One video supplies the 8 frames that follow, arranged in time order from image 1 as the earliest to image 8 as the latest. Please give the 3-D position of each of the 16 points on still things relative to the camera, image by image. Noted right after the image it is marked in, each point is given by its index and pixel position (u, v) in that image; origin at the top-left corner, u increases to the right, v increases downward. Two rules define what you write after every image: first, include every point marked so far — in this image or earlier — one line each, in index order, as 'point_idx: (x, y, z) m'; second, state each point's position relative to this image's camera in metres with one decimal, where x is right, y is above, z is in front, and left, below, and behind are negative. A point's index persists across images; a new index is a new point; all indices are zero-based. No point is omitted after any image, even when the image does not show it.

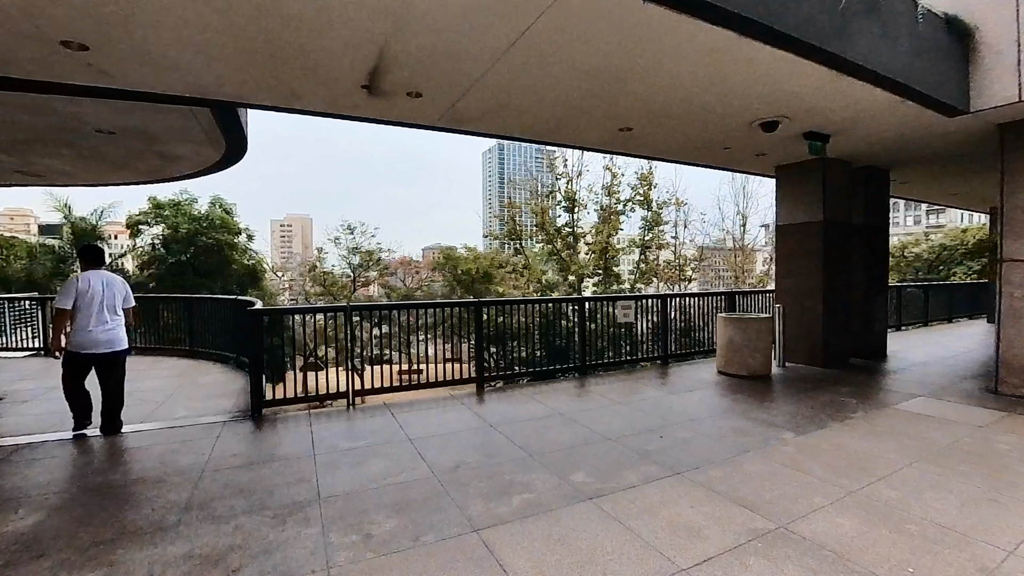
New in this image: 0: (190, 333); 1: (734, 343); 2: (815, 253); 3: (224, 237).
0: (-7.5, -1.1, +11.1) m
1: (+4.0, -1.0, +8.5) m
2: (+6.0, +0.7, +9.3) m
3: (-11.1, +1.9, +18.2) m
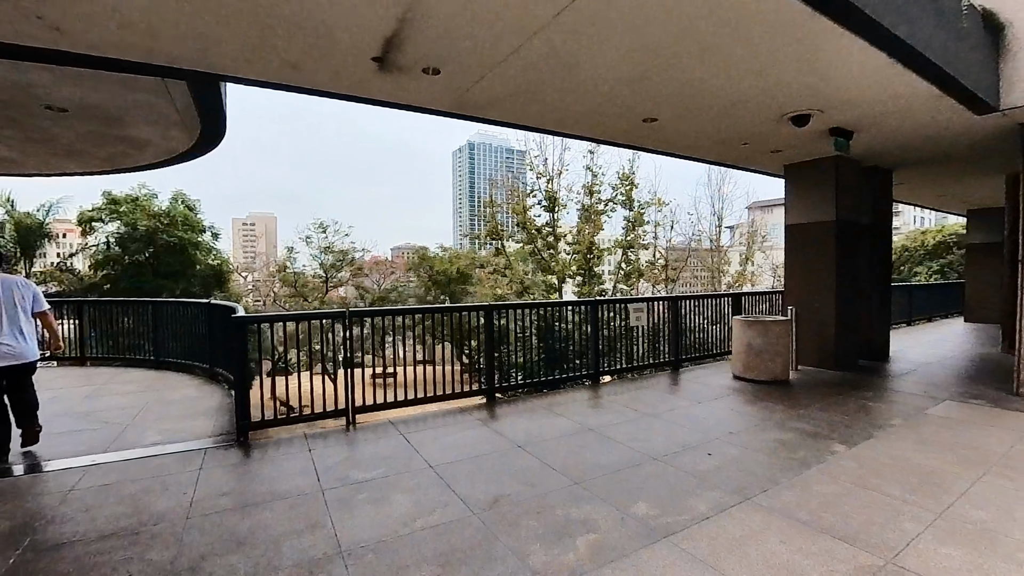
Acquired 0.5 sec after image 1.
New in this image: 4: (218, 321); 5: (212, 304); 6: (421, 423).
0: (-7.5, -1.1, +10.0) m
1: (+4.1, -1.0, +8.1) m
2: (+6.1, +0.7, +9.0) m
3: (-11.6, +1.9, +16.9) m
4: (-4.7, -0.5, +7.6) m
5: (-4.9, -0.3, +7.7) m
6: (-1.2, -1.7, +6.0) m
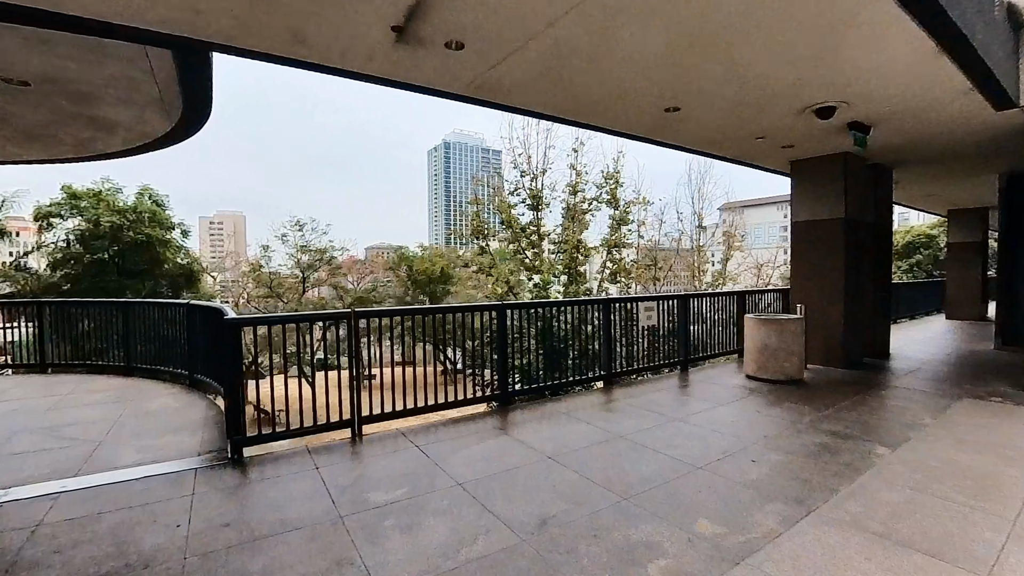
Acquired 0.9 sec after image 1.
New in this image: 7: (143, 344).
0: (-7.5, -1.1, +9.2) m
1: (+4.3, -1.0, +7.8) m
2: (+6.1, +0.7, +8.9) m
3: (-11.9, +1.9, +15.8) m
4: (-4.6, -0.5, +6.9) m
5: (-4.8, -0.3, +7.0) m
6: (-1.0, -1.7, +5.5) m
7: (-6.9, -1.0, +8.9) m
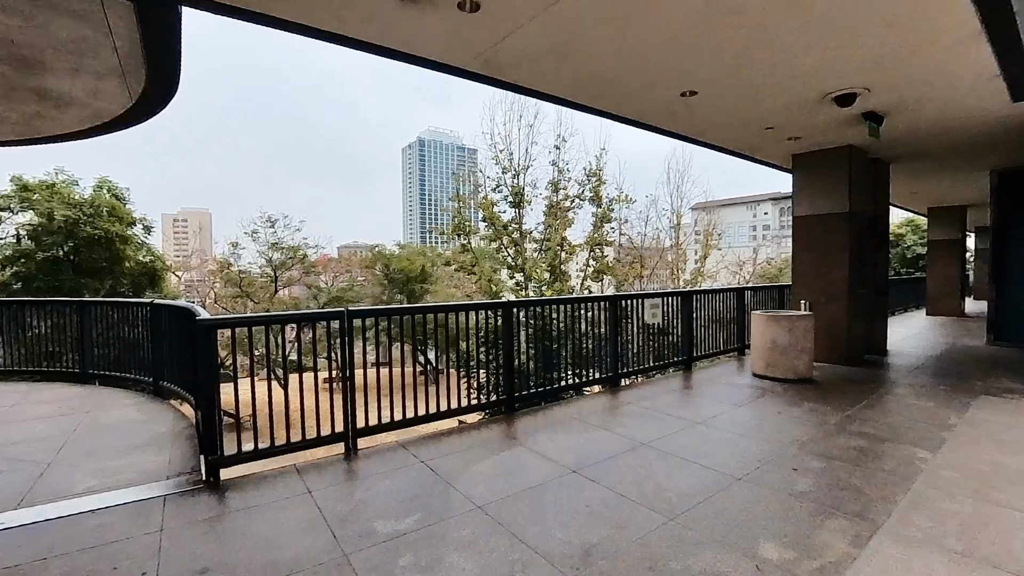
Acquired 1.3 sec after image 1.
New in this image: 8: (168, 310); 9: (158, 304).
0: (-7.5, -1.1, +8.3) m
1: (+4.3, -0.9, +7.5) m
2: (+6.1, +0.8, +8.7) m
3: (-12.3, +1.9, +14.7) m
4: (-4.5, -0.5, +6.1) m
5: (-4.7, -0.2, +6.3) m
6: (-0.8, -1.7, +5.0) m
7: (-6.9, -1.0, +8.0) m
8: (-4.3, -0.3, +6.0) m
9: (-4.7, -0.2, +6.3) m
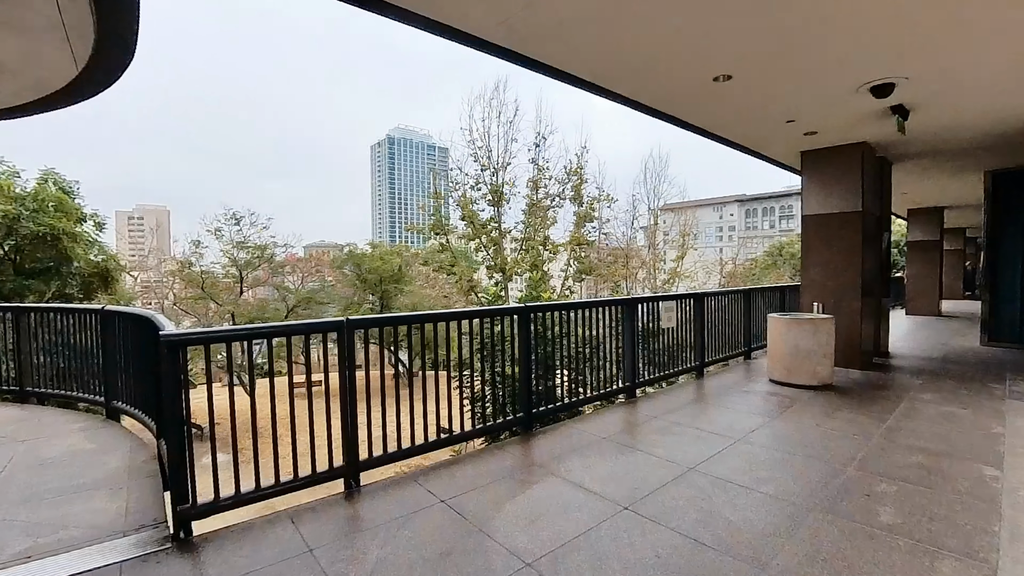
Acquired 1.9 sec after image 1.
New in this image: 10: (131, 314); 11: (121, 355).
0: (-7.5, -1.1, +7.1) m
1: (+4.3, -0.9, +7.1) m
2: (+6.1, +0.8, +8.4) m
3: (-12.6, +1.8, +13.3) m
4: (-4.3, -0.5, +5.2) m
5: (-4.5, -0.3, +5.3) m
6: (-0.6, -1.7, +4.3) m
7: (-6.8, -1.0, +6.9) m
8: (-4.1, -0.3, +5.0) m
9: (-4.5, -0.3, +5.3) m
10: (-3.9, -0.3, +4.9) m
11: (-4.4, -0.8, +5.3) m
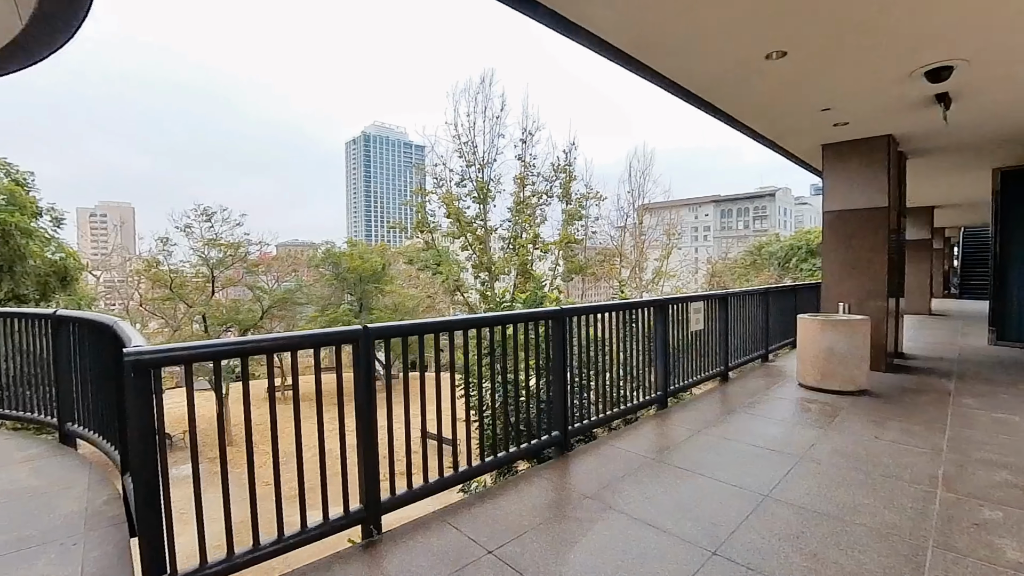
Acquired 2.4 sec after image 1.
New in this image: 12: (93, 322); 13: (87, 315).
0: (-7.3, -1.1, +6.1) m
1: (+4.6, -0.9, +6.7) m
2: (+6.2, +0.8, +8.0) m
3: (-12.7, +1.8, +12.0) m
4: (-4.0, -0.5, +4.3) m
5: (-4.2, -0.3, +4.5) m
6: (-0.2, -1.7, +3.6) m
7: (-6.6, -1.0, +5.9) m
8: (-3.8, -0.3, +4.2) m
9: (-4.2, -0.3, +4.4) m
10: (-3.6, -0.3, +4.1) m
11: (-4.0, -0.8, +4.4) m
12: (-3.6, -0.3, +4.0) m
13: (-3.7, -0.2, +4.1) m
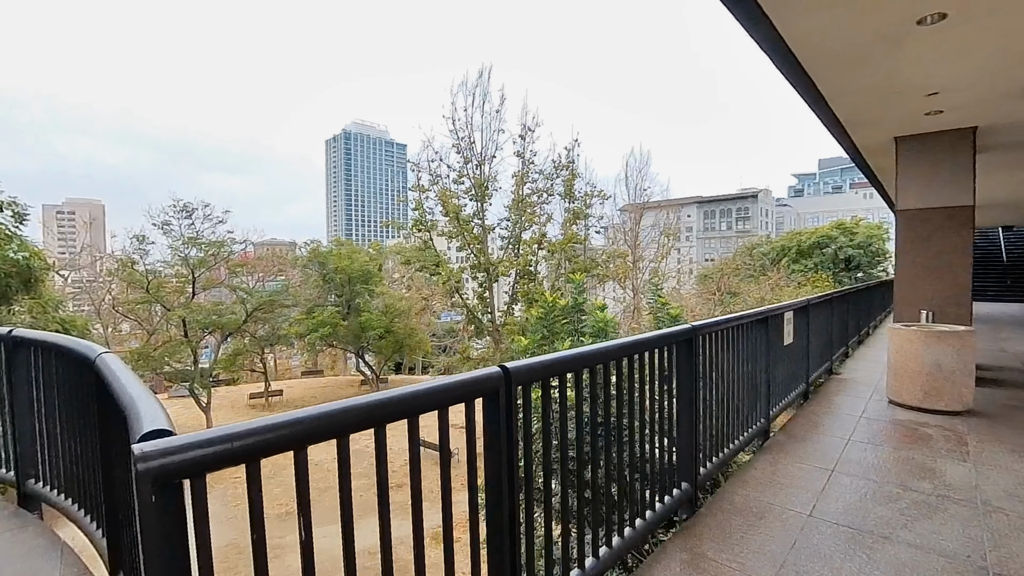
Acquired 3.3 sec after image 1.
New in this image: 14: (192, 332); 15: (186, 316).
0: (-6.5, -1.2, +4.8) m
1: (+5.3, -1.0, +5.8) m
2: (+6.9, +0.7, +7.3) m
3: (-12.1, +1.8, +10.5) m
4: (-3.2, -0.6, +3.2) m
5: (-3.4, -0.3, +3.3) m
6: (+0.6, -1.8, +2.6) m
7: (-5.8, -1.1, +4.7) m
8: (-3.0, -0.4, +3.0) m
9: (-3.4, -0.3, +3.3) m
10: (-2.8, -0.3, +2.9) m
11: (-3.2, -0.8, +3.3) m
12: (-2.7, -0.3, +2.9) m
13: (-2.8, -0.3, +2.9) m
14: (-13.4, -1.8, +19.8) m
15: (-13.4, -1.2, +19.6) m
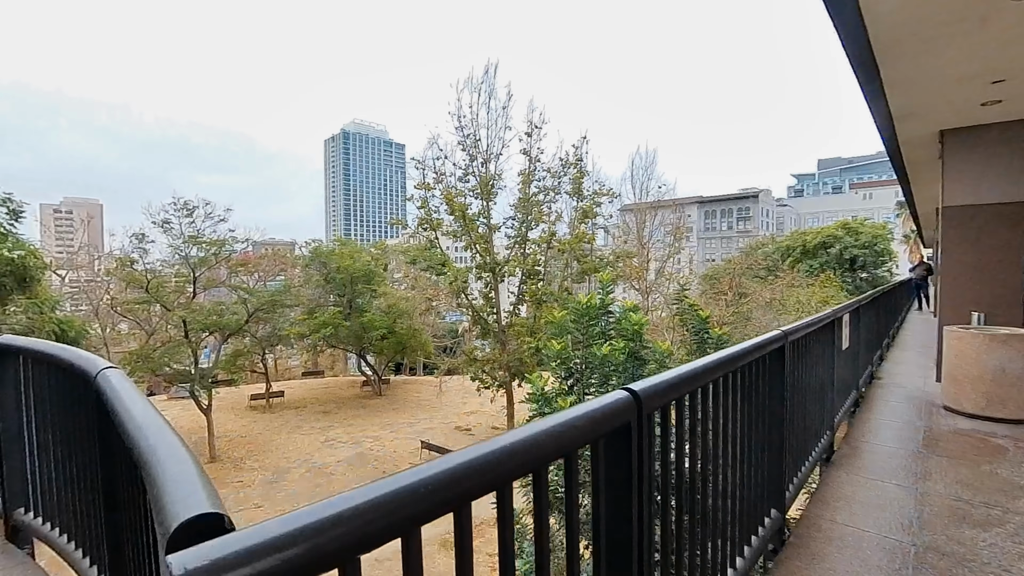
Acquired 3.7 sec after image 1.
0: (-6.1, -1.2, +4.4) m
1: (+5.7, -1.0, +5.4) m
2: (+7.3, +0.7, +6.8) m
3: (-11.7, +1.8, +10.0) m
4: (-2.8, -0.6, +2.7) m
5: (-3.0, -0.3, +2.8) m
6: (+1.0, -1.8, +2.1) m
7: (-5.4, -1.1, +4.2) m
8: (-2.6, -0.4, +2.6) m
9: (-3.0, -0.3, +2.8) m
10: (-2.4, -0.3, +2.5) m
11: (-2.8, -0.8, +2.8) m
12: (-2.3, -0.3, +2.4) m
13: (-2.4, -0.3, +2.5) m
14: (-13.0, -1.8, +19.3) m
15: (-13.0, -1.1, +19.1) m
